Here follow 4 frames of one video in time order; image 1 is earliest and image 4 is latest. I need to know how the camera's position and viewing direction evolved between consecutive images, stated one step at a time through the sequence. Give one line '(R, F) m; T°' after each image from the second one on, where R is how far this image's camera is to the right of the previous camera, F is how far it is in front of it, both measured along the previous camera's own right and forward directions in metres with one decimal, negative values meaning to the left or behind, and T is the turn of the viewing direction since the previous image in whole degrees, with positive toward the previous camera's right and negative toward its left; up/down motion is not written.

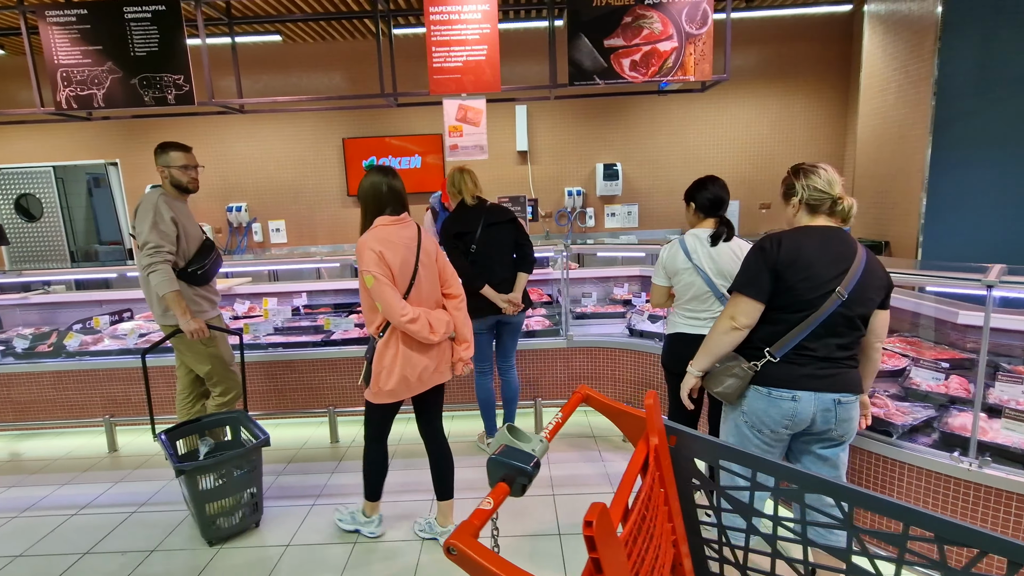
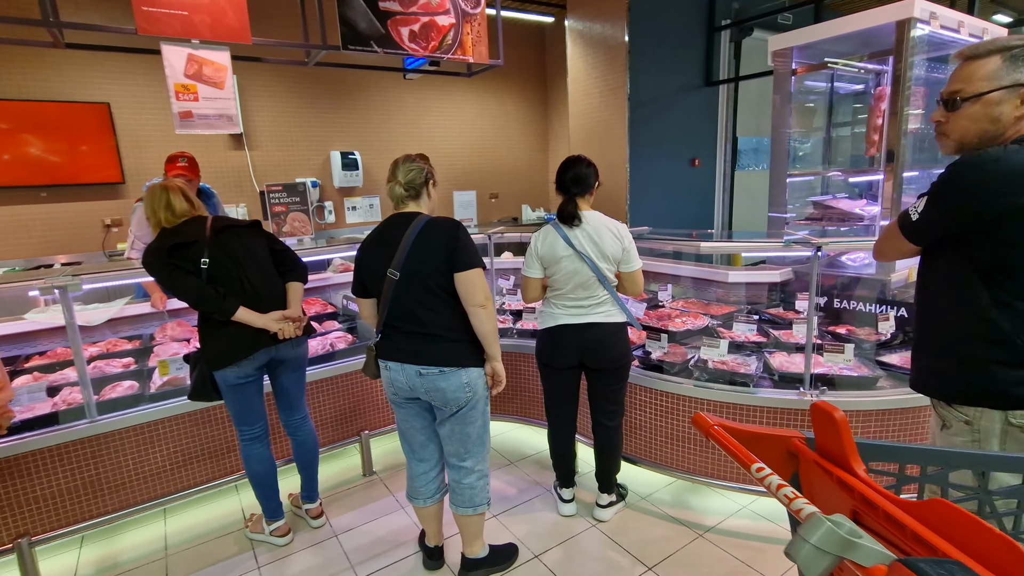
(-0.6, +0.6) m; +33°
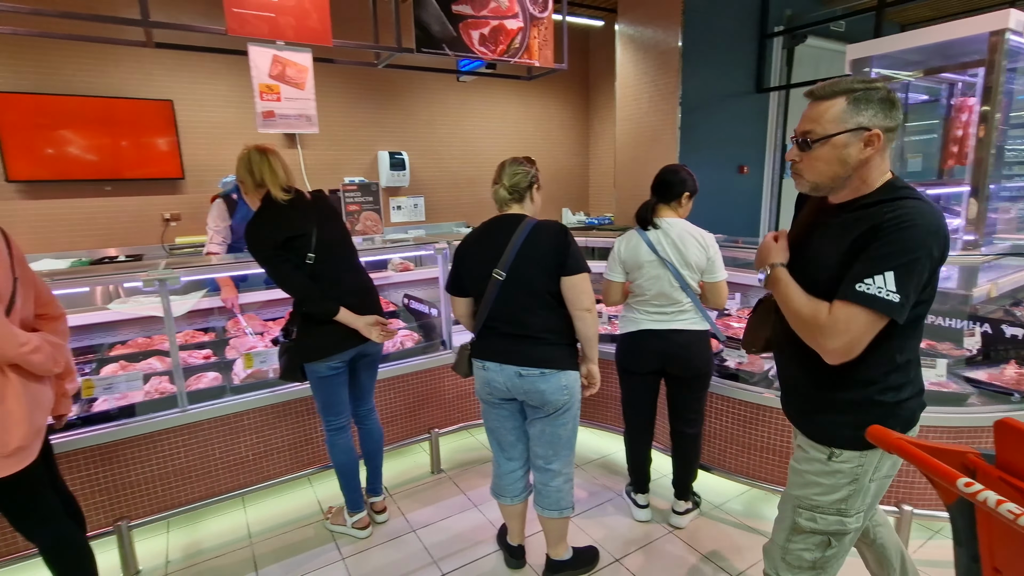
(-0.3, 0.0) m; -2°
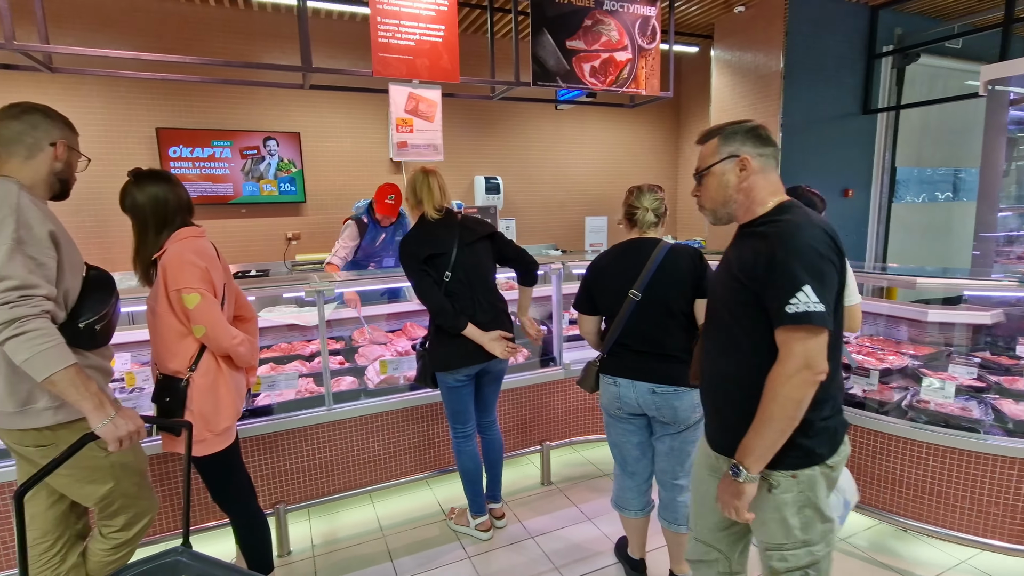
(-0.2, -0.1) m; -8°
